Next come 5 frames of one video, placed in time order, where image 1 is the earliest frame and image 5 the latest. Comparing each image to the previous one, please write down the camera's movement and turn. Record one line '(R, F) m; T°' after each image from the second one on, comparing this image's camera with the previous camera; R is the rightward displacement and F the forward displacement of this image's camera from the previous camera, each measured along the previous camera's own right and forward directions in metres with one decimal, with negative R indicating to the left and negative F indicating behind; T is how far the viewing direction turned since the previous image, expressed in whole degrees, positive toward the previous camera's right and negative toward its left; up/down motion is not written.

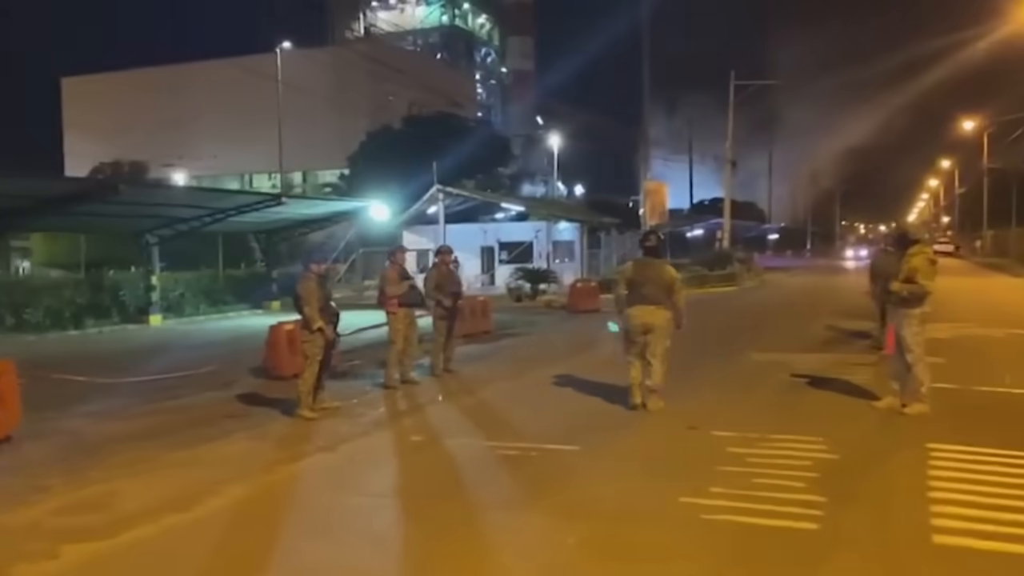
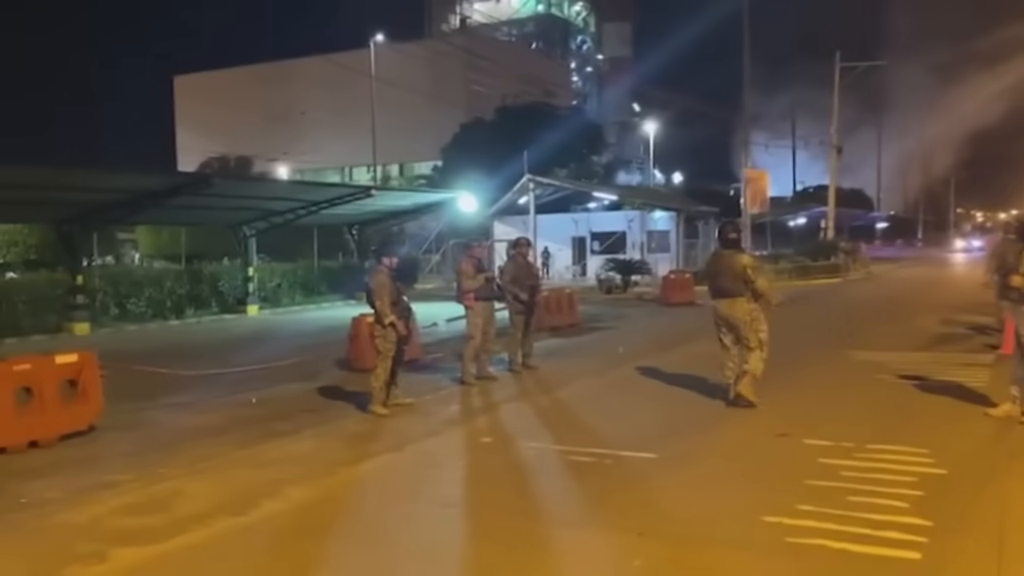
(+0.2, +0.5) m; -6°
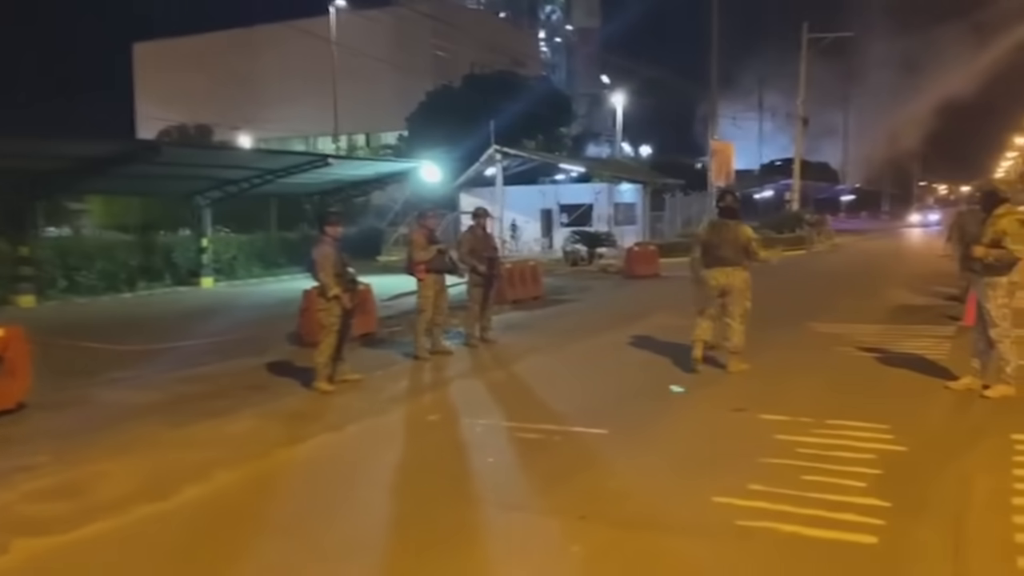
(+0.2, +0.4) m; +2°
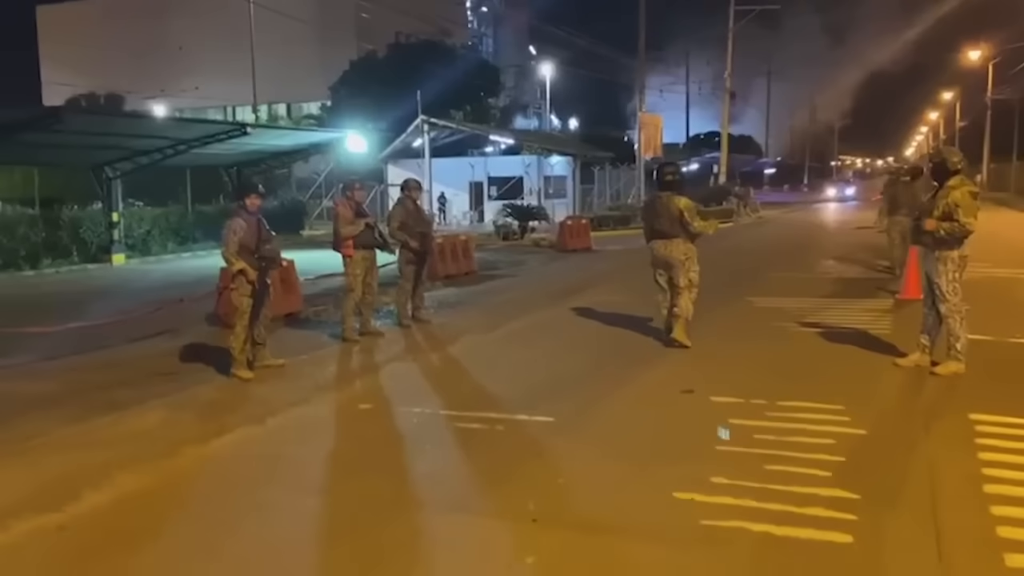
(-0.1, +0.6) m; +5°
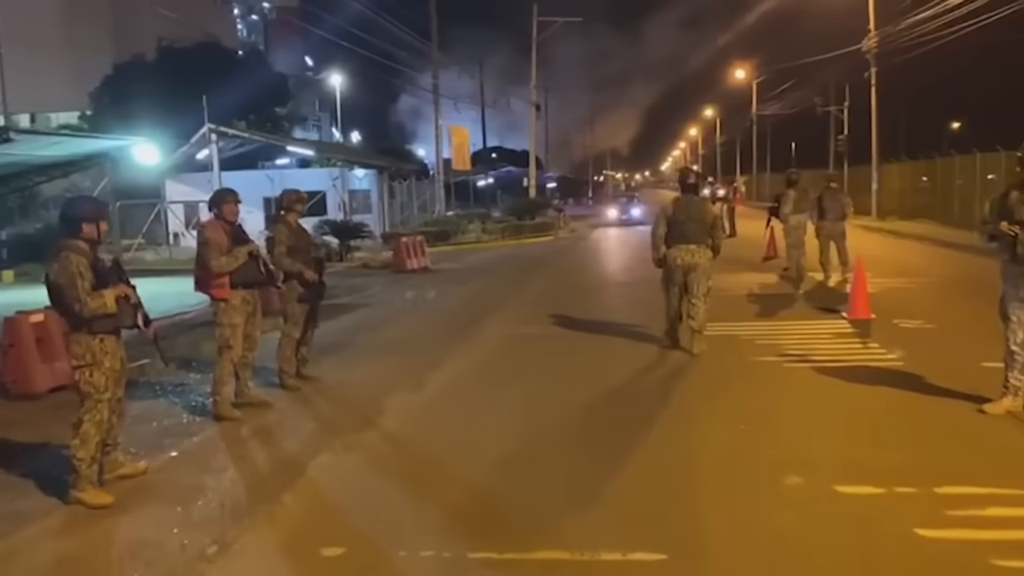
(-1.6, +3.0) m; +15°
